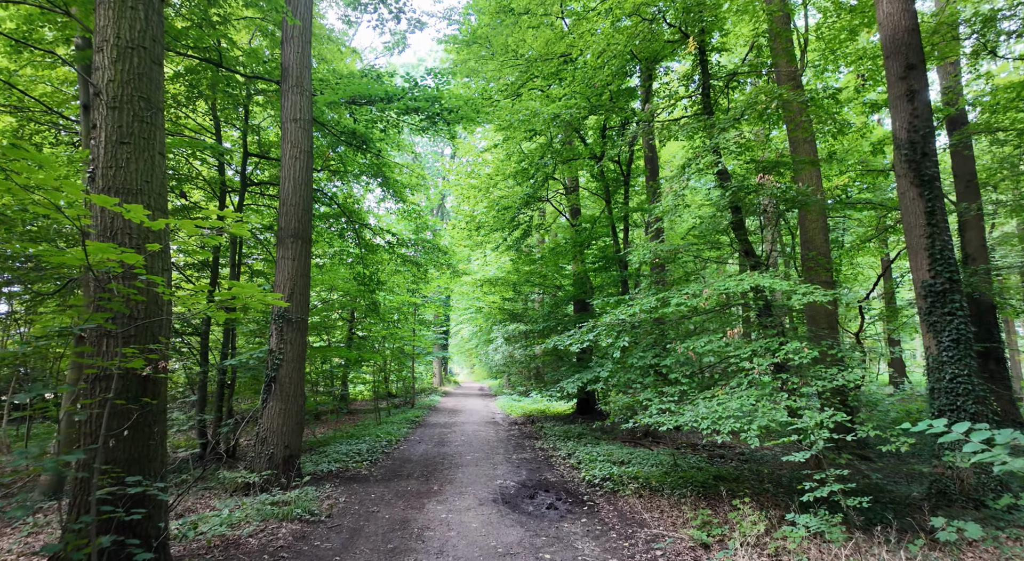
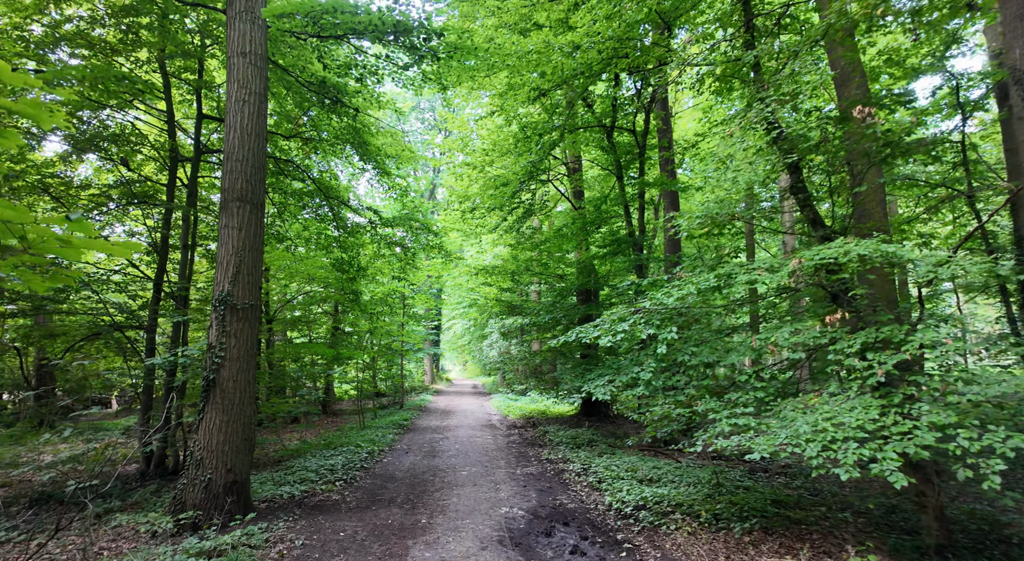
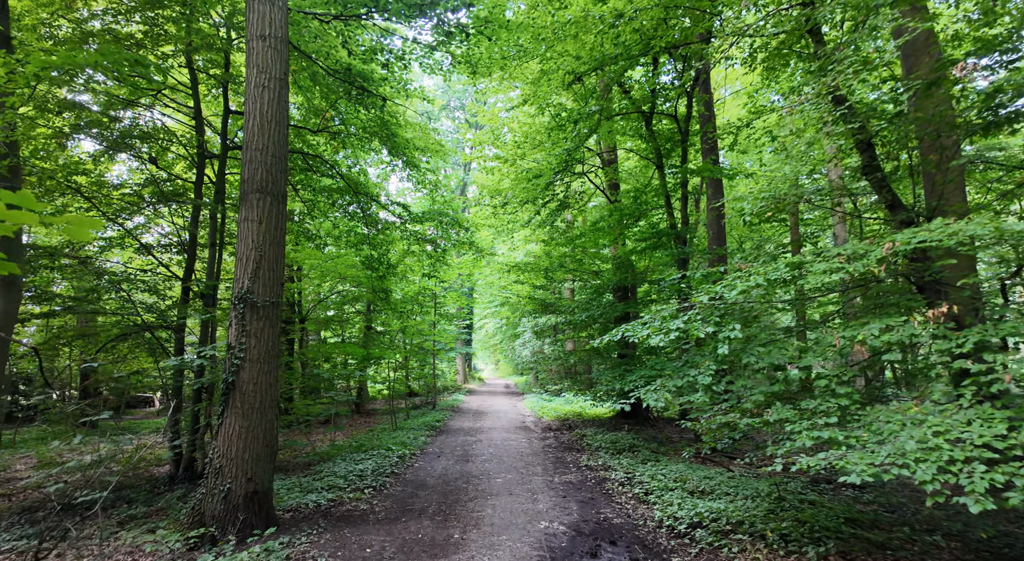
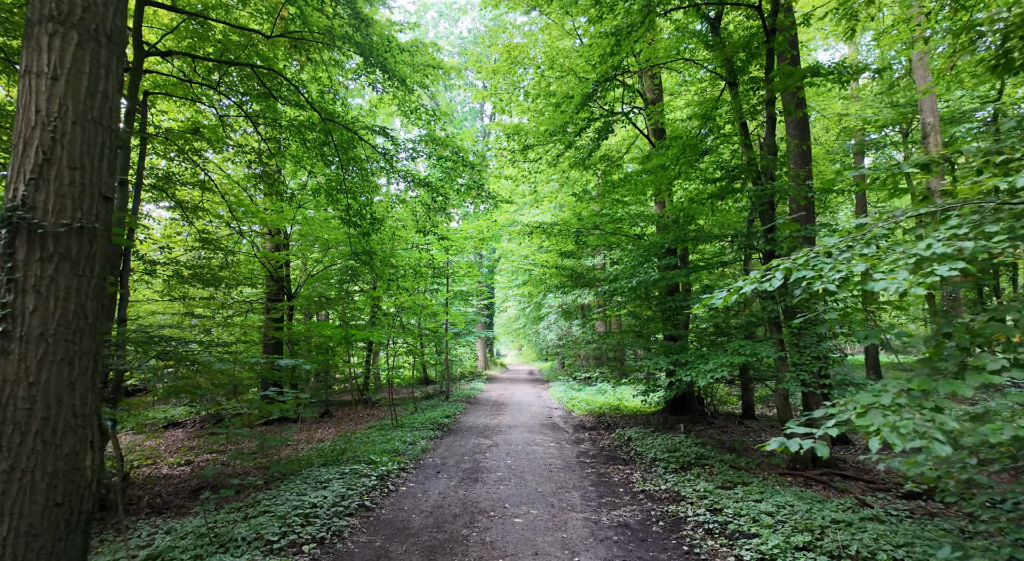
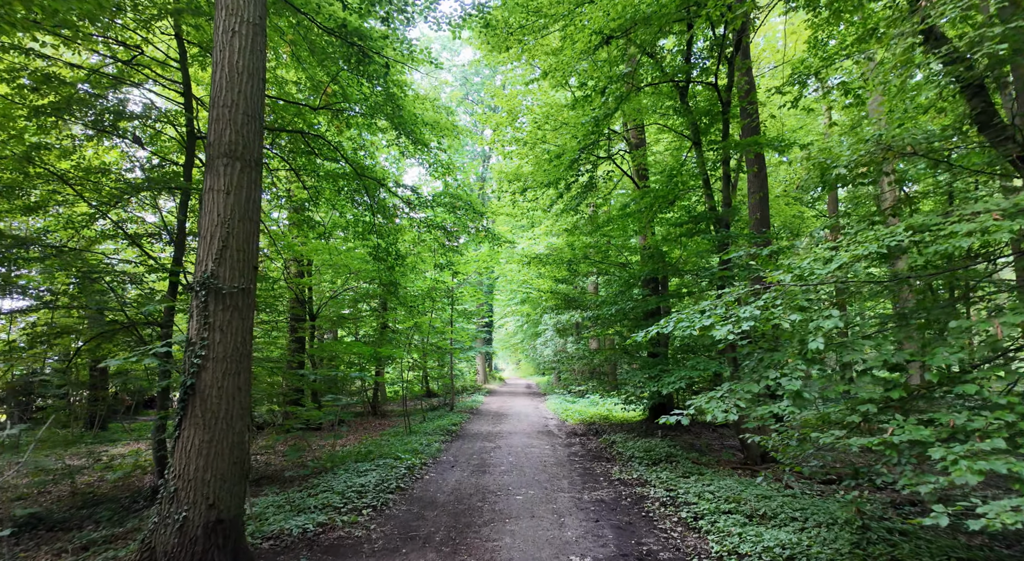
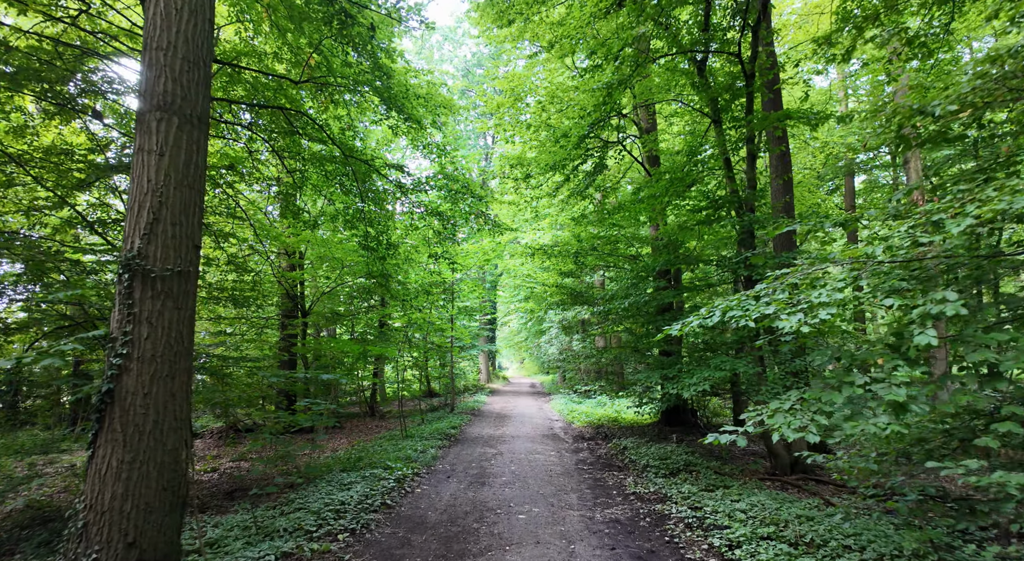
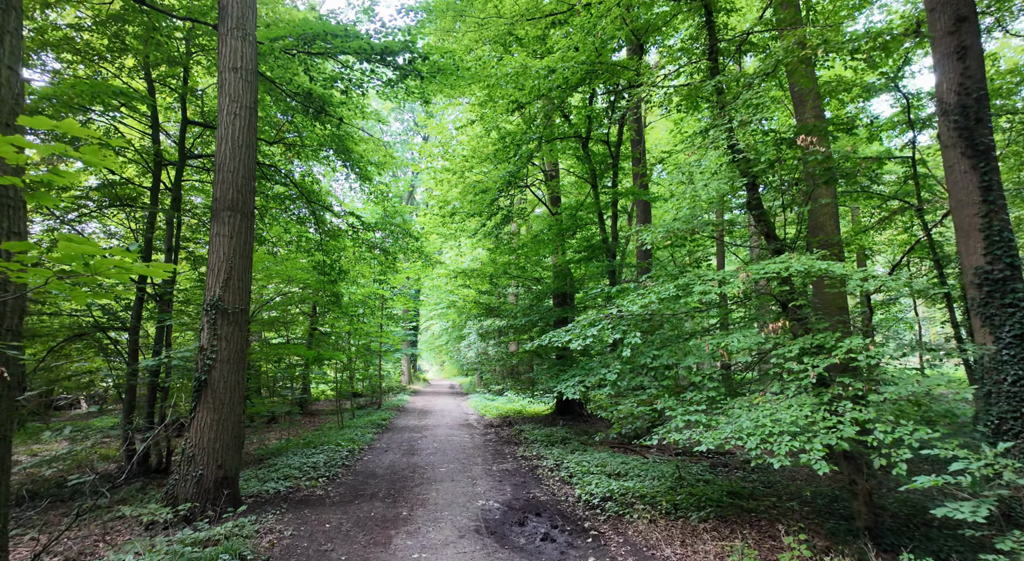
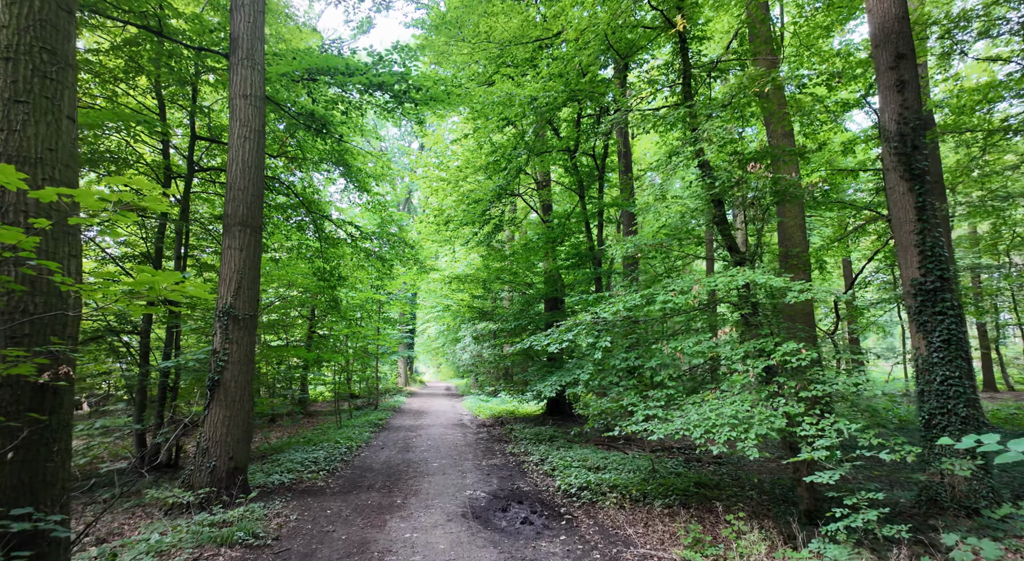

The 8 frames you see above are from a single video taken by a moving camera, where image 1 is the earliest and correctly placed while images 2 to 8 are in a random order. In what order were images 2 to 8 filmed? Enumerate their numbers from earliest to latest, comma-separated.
8, 7, 2, 3, 5, 6, 4
